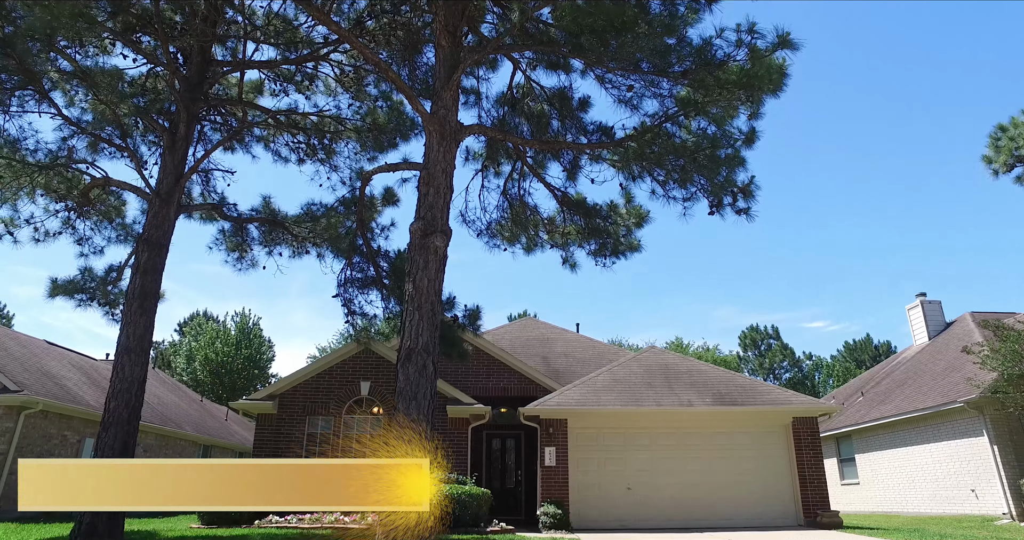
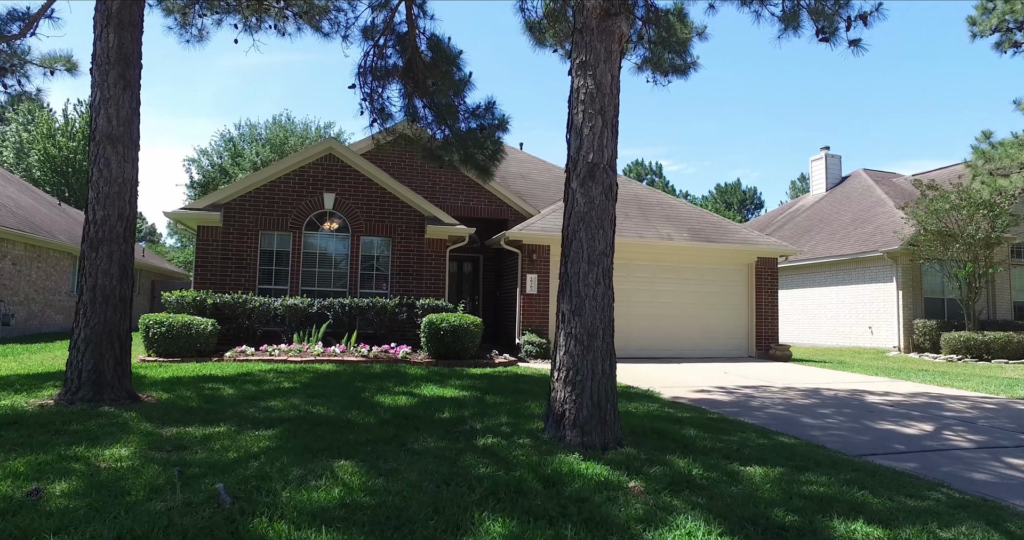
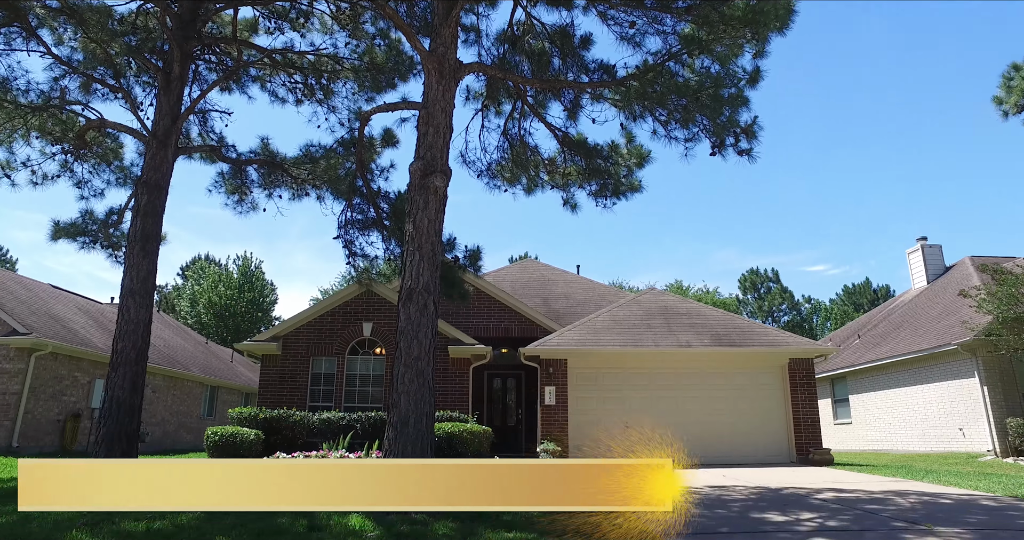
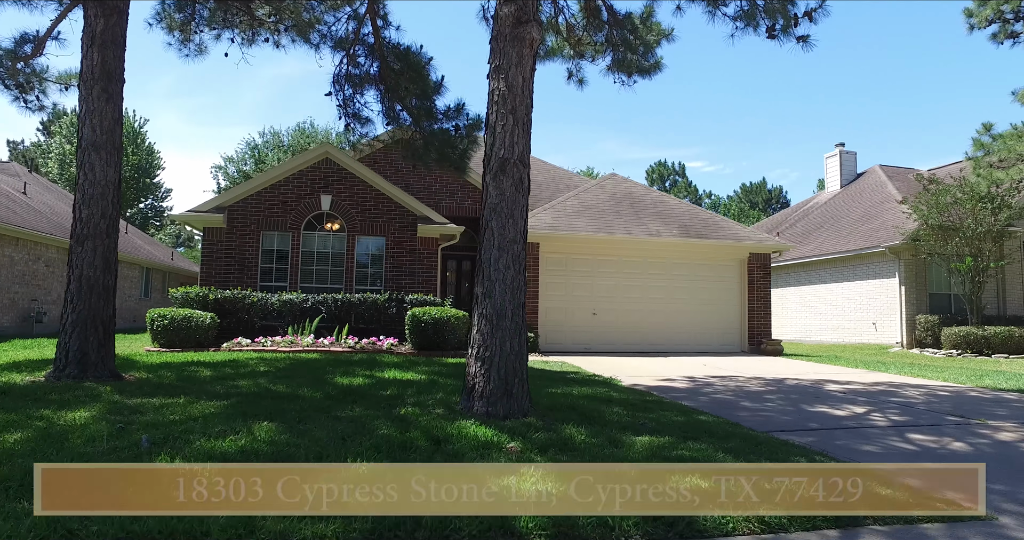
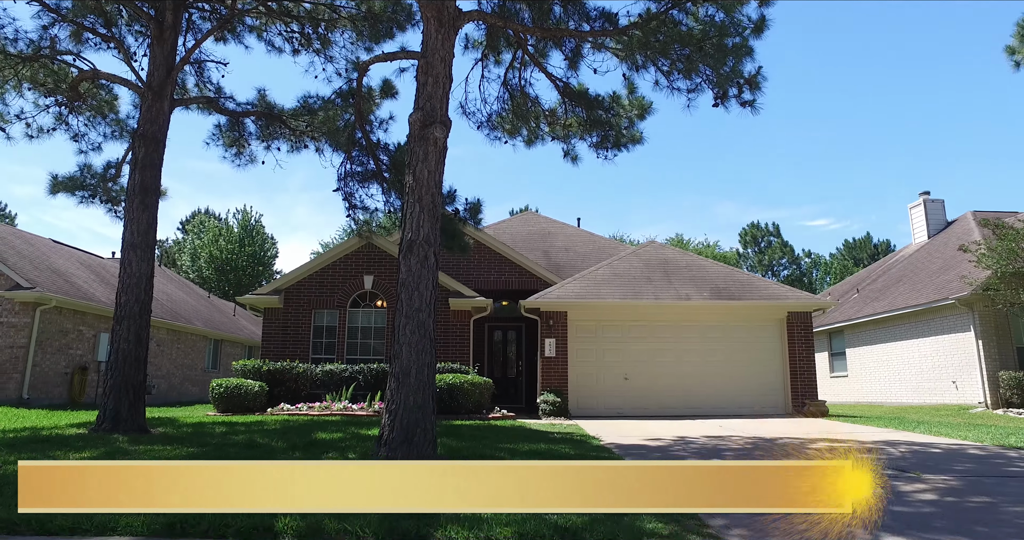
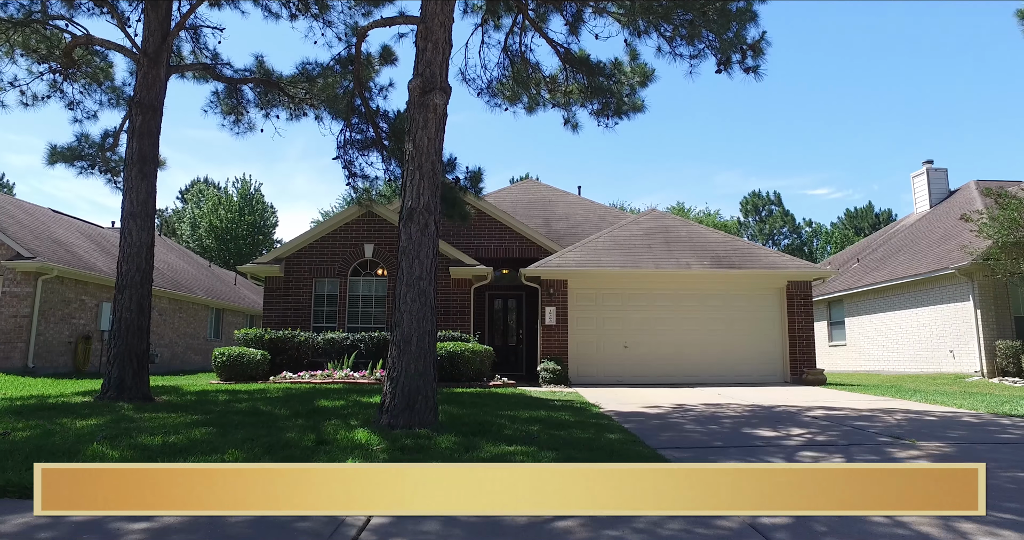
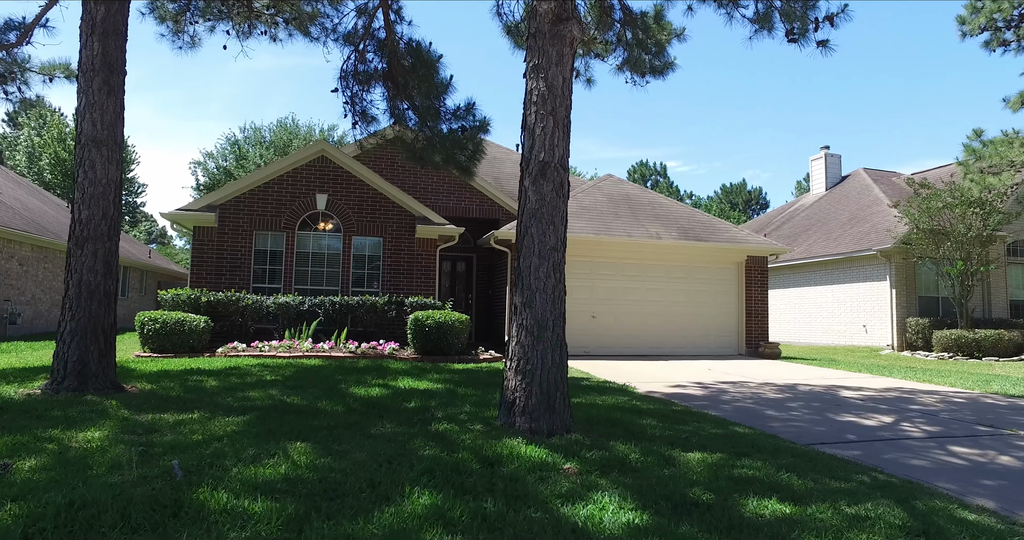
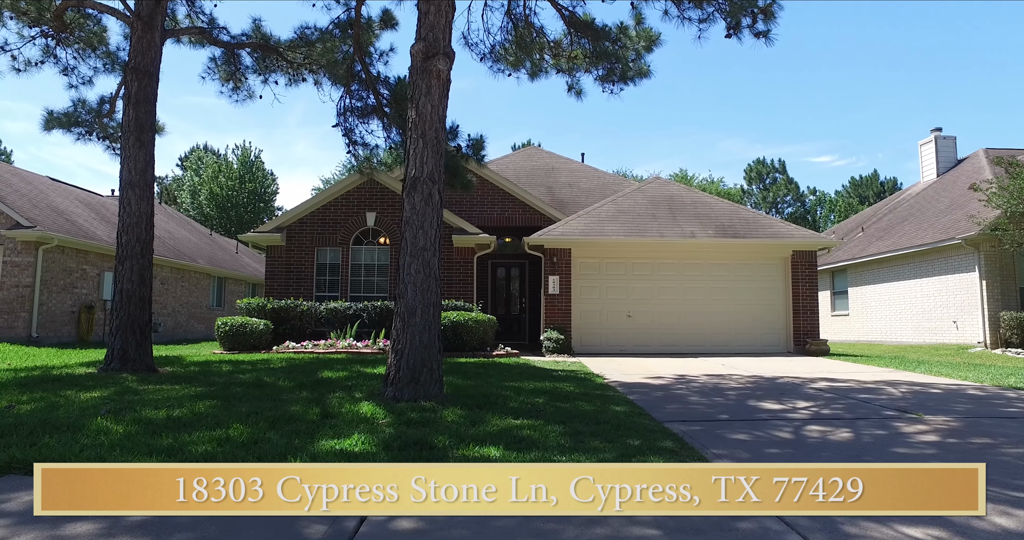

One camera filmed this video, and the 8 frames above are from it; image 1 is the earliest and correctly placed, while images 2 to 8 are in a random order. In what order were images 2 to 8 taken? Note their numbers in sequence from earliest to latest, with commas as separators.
3, 5, 6, 8, 4, 7, 2
